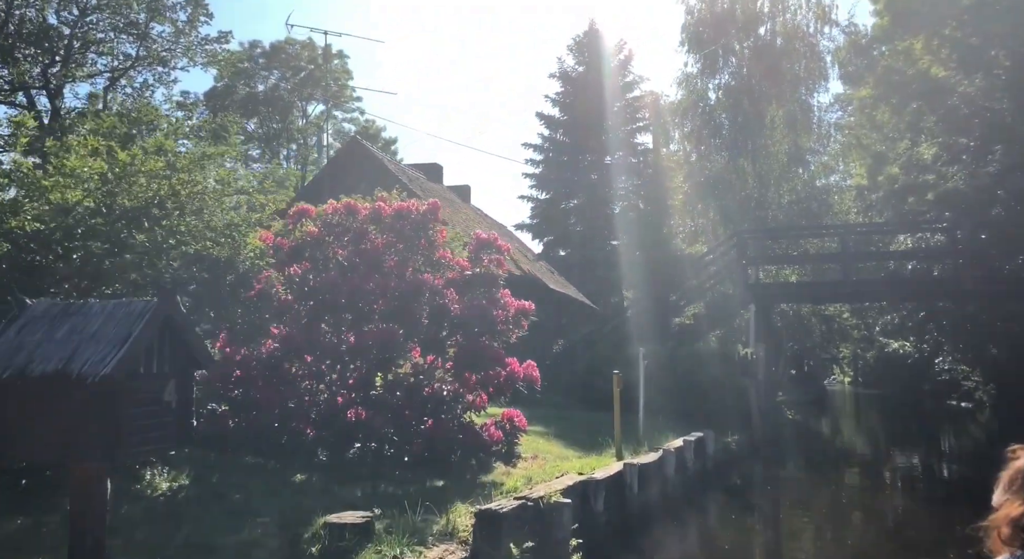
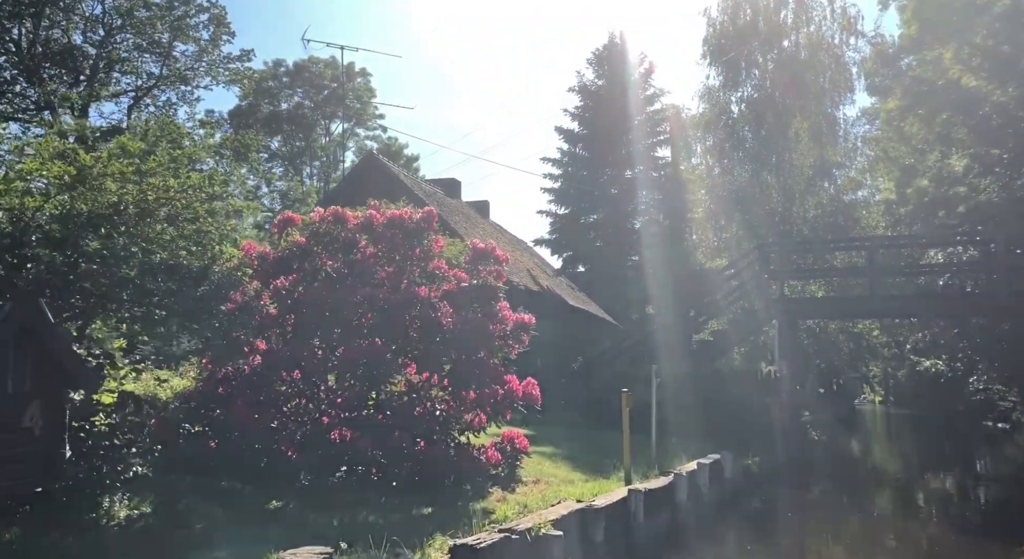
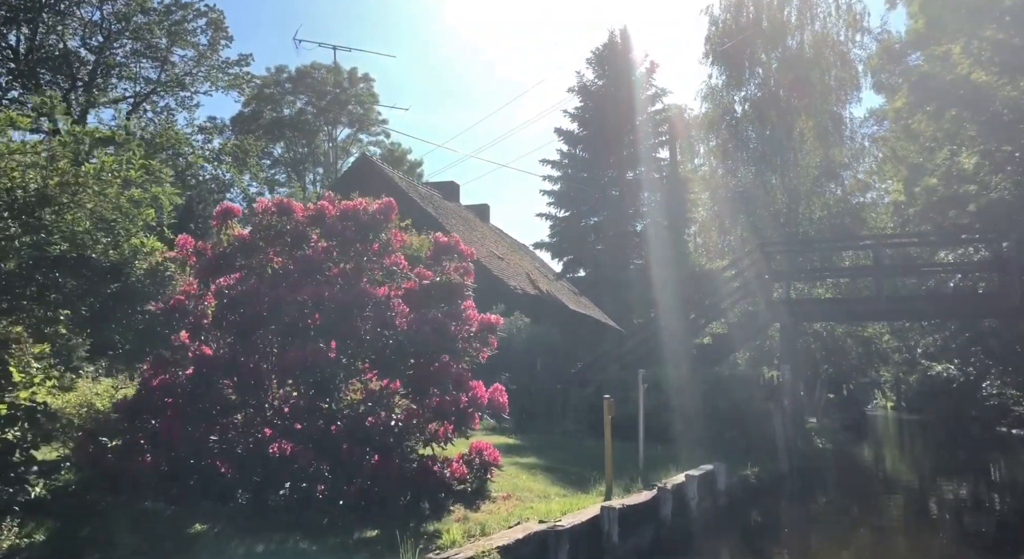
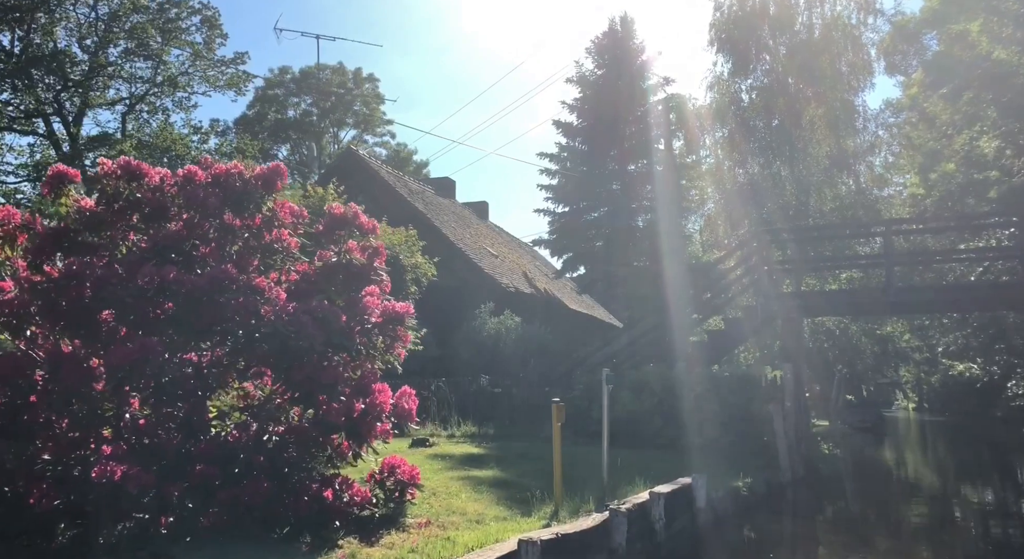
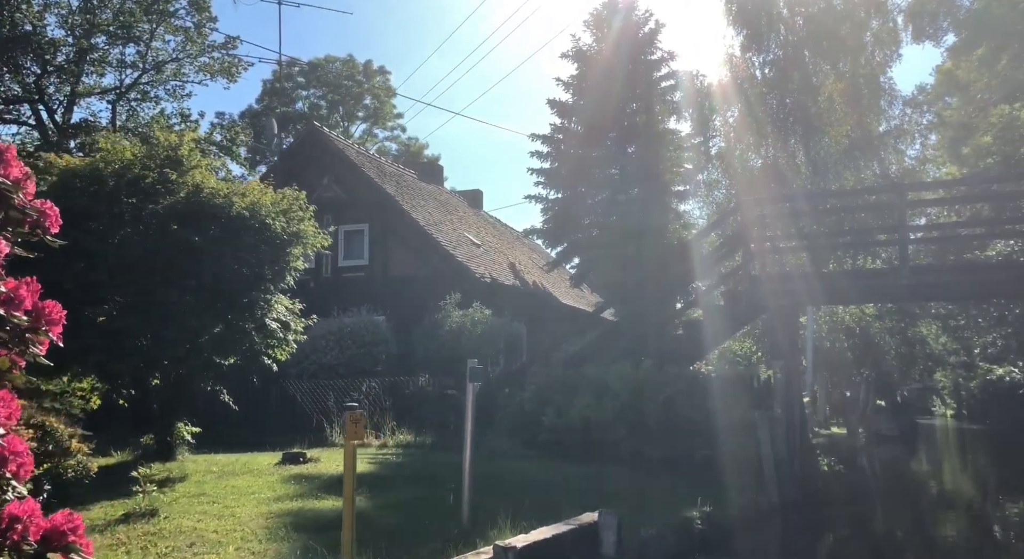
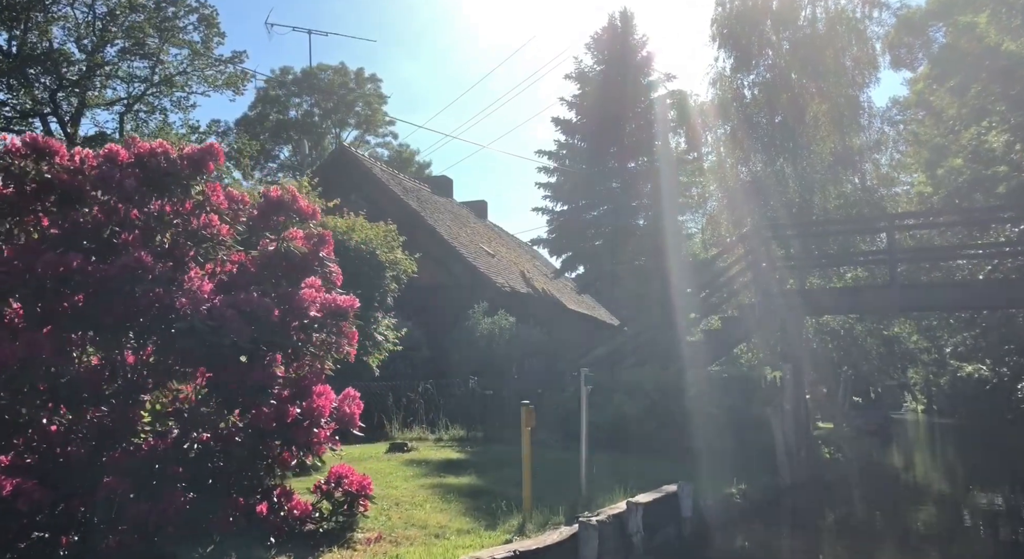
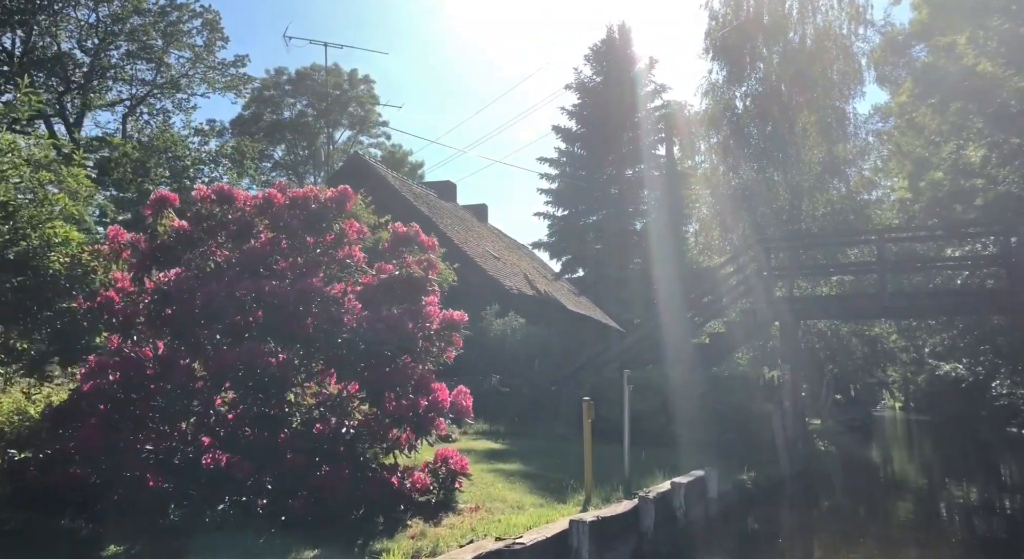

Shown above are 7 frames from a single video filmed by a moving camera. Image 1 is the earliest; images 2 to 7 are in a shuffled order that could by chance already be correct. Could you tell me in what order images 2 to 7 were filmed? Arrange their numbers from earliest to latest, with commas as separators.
2, 3, 7, 4, 6, 5
